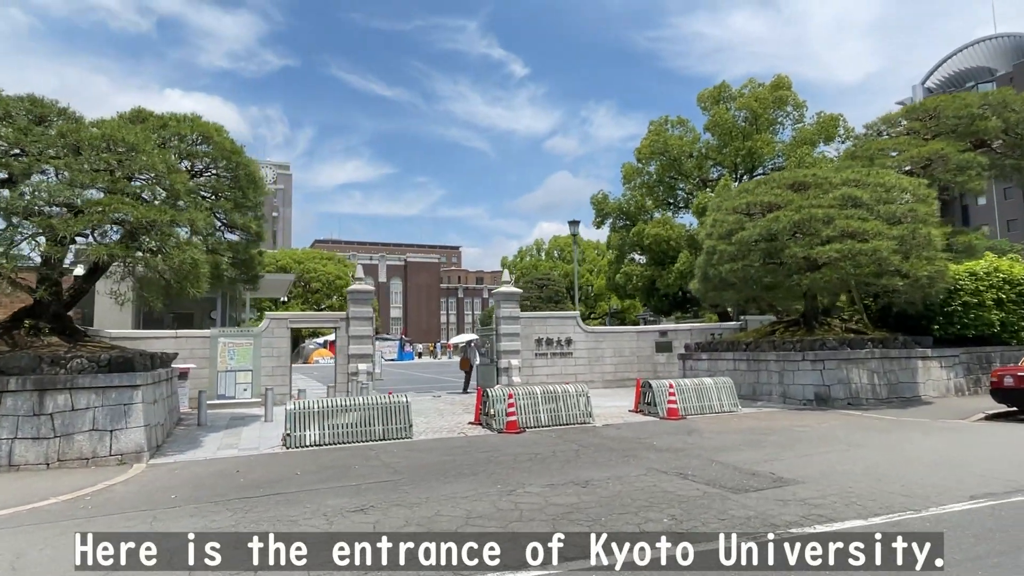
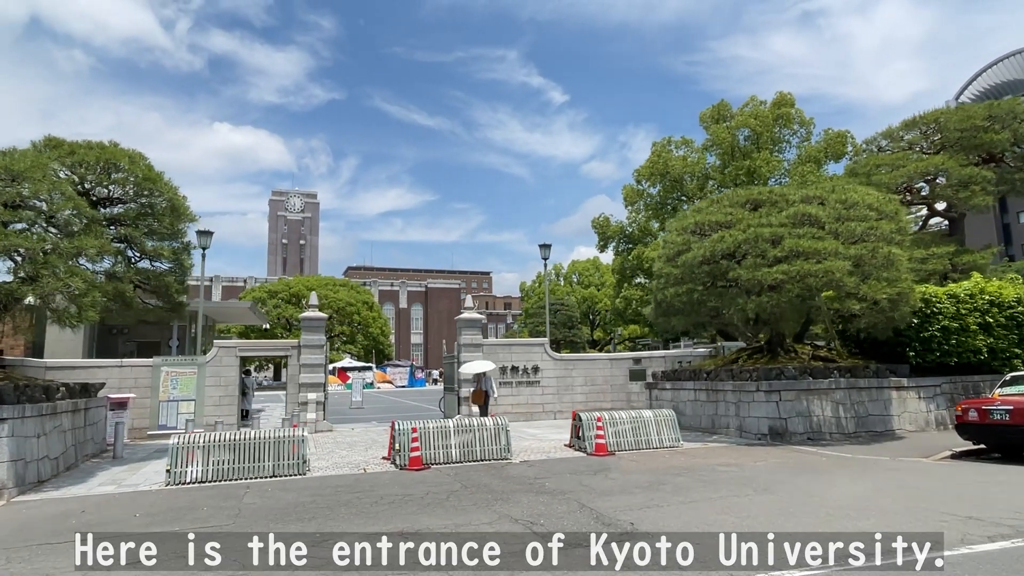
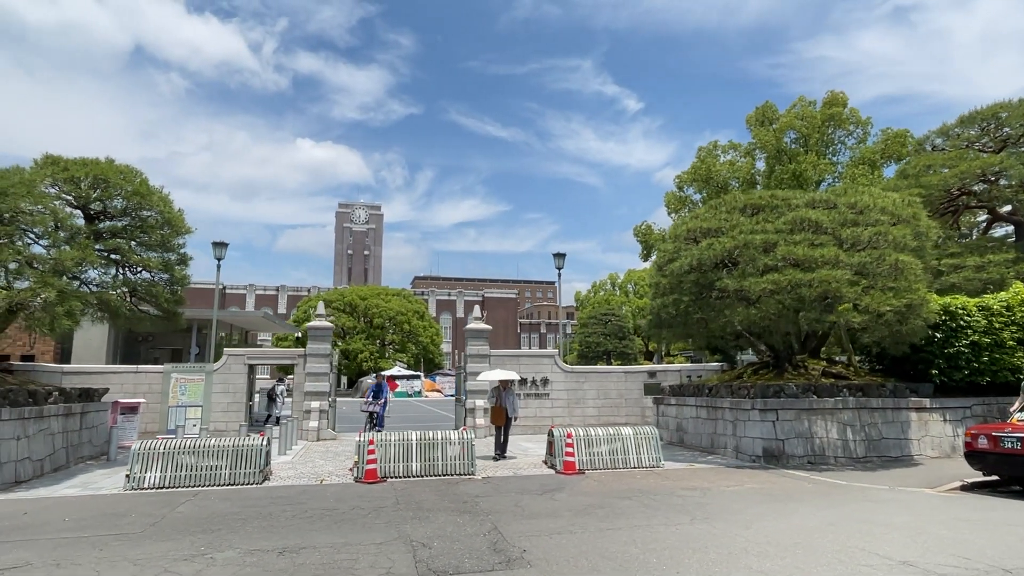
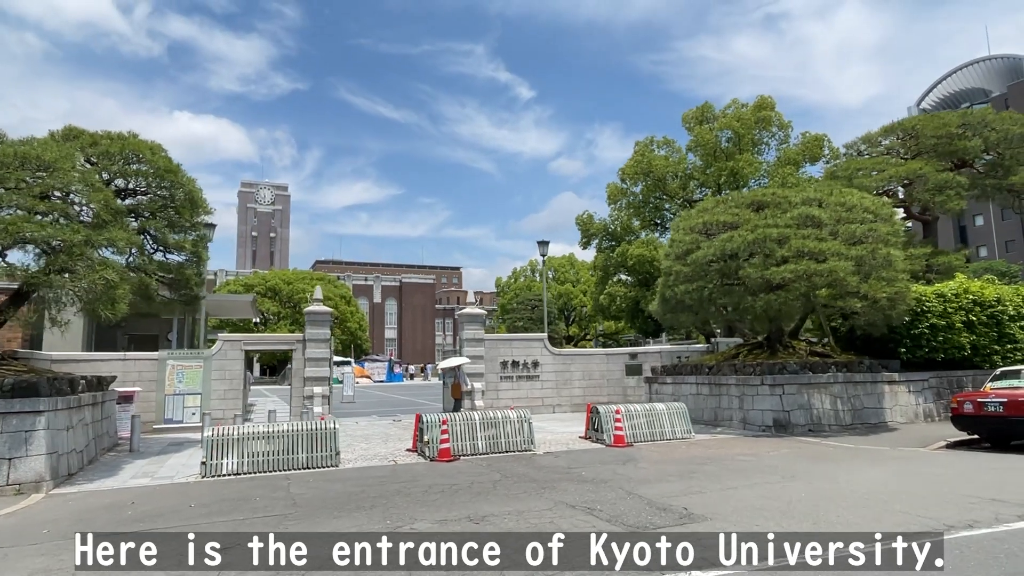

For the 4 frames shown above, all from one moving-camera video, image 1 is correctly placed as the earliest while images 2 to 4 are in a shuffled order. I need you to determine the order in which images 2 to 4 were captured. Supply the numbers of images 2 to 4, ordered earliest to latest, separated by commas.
4, 2, 3
